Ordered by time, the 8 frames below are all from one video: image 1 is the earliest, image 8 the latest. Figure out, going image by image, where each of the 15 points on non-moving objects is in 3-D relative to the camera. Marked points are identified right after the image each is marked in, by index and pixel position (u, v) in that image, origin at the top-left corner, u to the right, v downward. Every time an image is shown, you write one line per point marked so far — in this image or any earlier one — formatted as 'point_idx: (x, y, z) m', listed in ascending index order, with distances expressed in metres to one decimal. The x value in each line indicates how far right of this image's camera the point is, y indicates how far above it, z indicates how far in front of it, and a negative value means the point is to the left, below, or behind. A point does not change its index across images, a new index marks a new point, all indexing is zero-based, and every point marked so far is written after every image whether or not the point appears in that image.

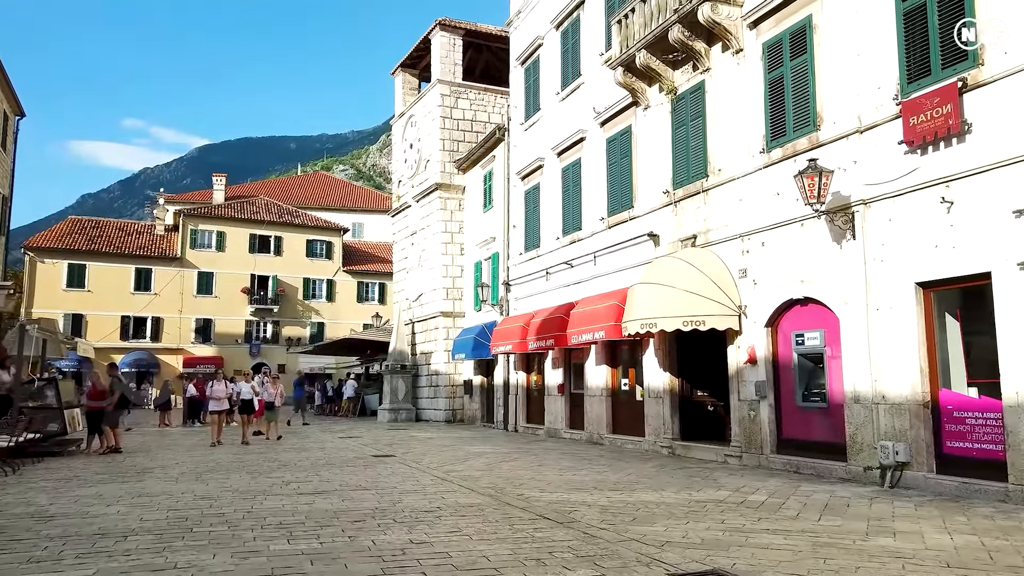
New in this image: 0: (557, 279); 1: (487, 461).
0: (+1.2, +0.2, +18.8) m
1: (-0.5, -3.2, +13.1) m
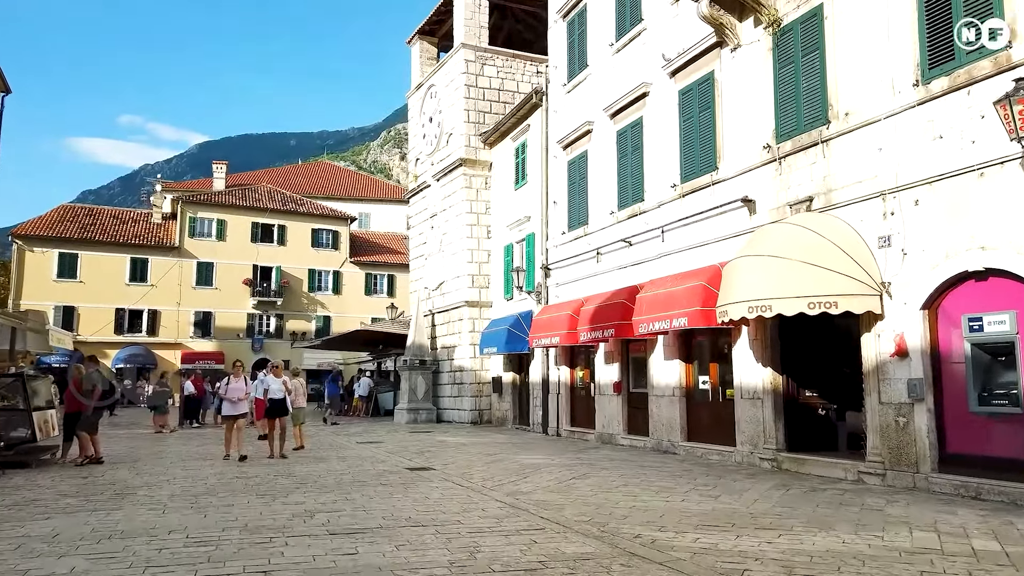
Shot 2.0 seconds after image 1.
0: (+2.2, +0.6, +16.2) m
1: (+0.6, -2.8, +10.5) m
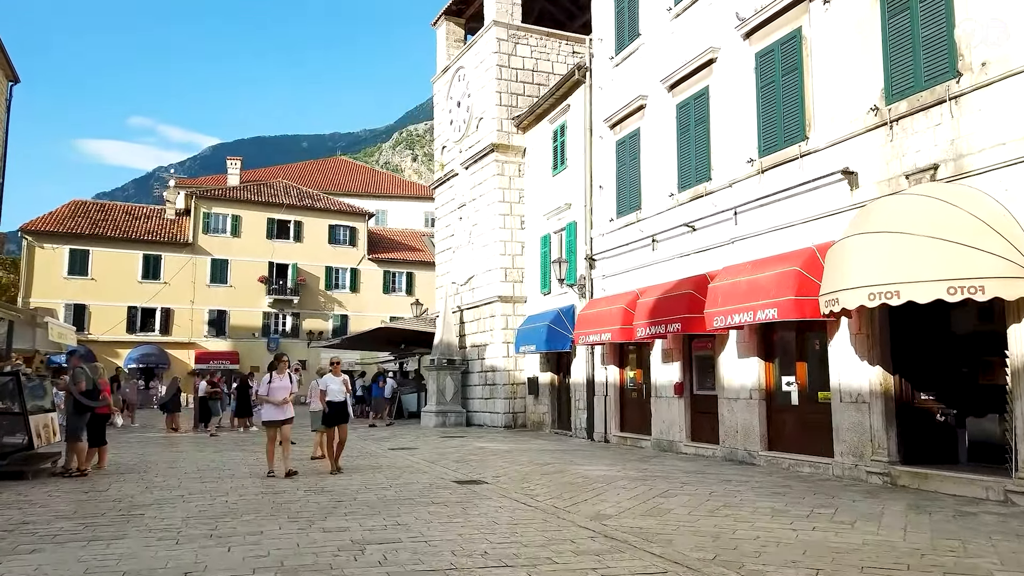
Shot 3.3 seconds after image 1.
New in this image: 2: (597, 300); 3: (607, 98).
0: (+3.2, +0.8, +14.6) m
1: (+1.5, -2.6, +8.9) m
2: (+2.0, -0.3, +16.7) m
3: (+2.3, +4.6, +17.3) m
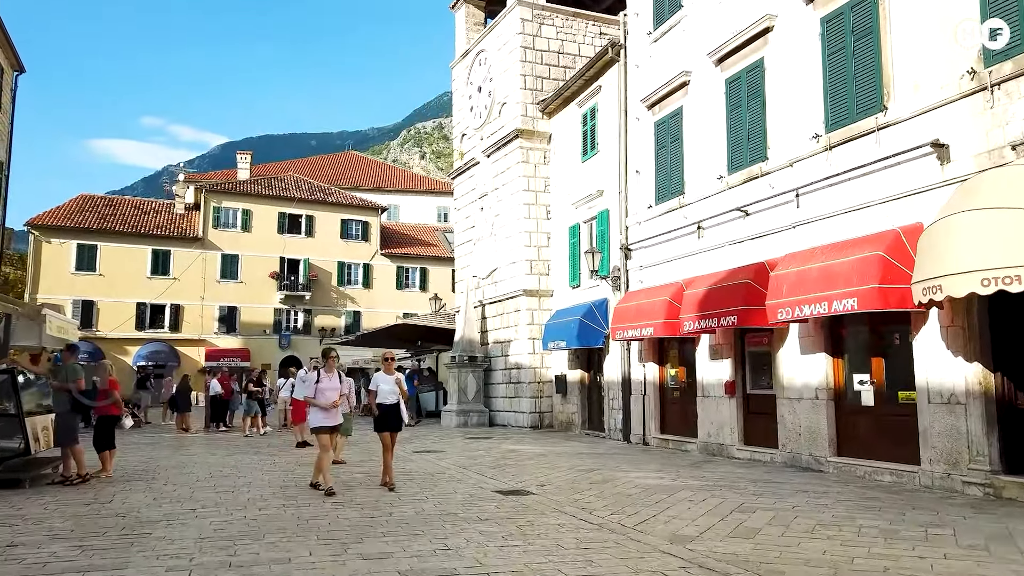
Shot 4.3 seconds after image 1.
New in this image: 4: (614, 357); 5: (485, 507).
0: (+3.9, +1.0, +13.5) m
1: (+2.1, -2.4, +7.8) m
2: (+2.7, -0.1, +15.6) m
3: (+3.0, +4.8, +16.2) m
4: (+2.4, -1.6, +17.0) m
5: (-0.3, -2.5, +8.0) m
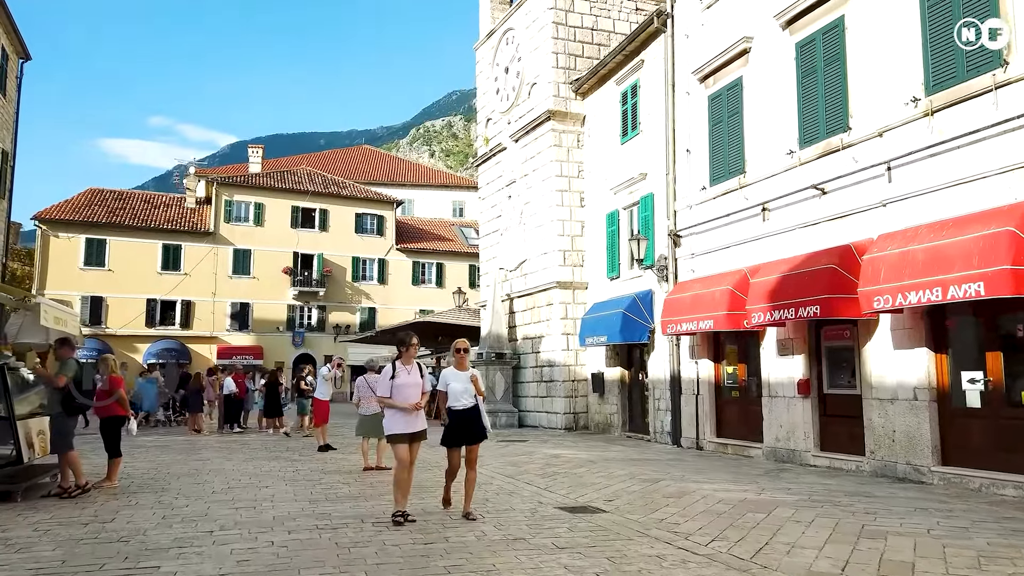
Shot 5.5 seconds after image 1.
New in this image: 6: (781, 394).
0: (+4.7, +1.2, +12.1) m
1: (+2.8, -2.2, +6.5) m
2: (+3.5, +0.1, +14.2) m
3: (+3.8, +5.0, +14.8) m
4: (+3.2, -1.4, +15.7) m
5: (+0.4, -2.3, +6.7) m
6: (+4.6, -1.8, +12.1) m
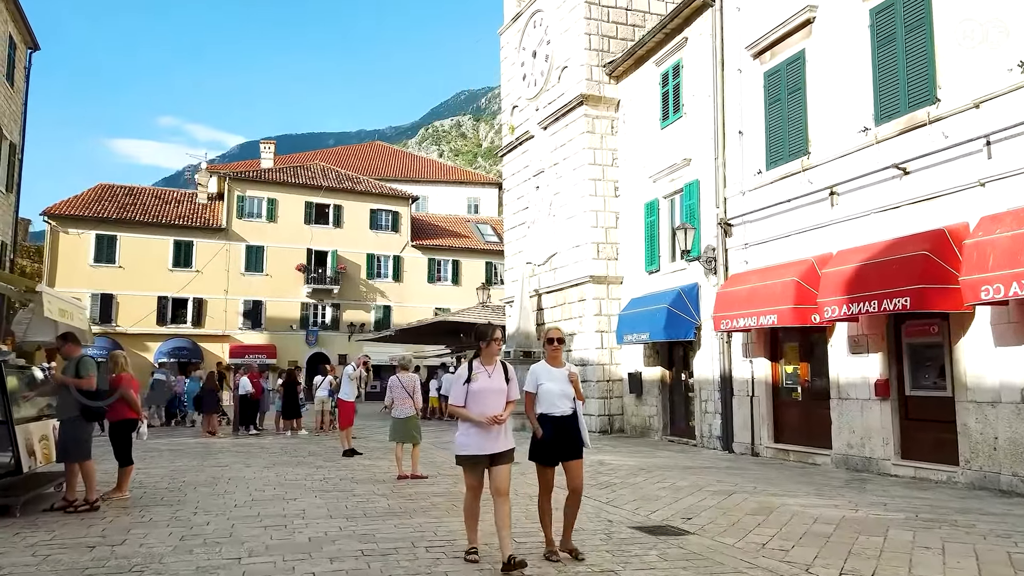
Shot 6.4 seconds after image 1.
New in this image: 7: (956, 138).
0: (+5.4, +1.3, +11.0) m
1: (+3.5, -2.1, +5.4) m
2: (+4.2, +0.2, +13.2) m
3: (+4.5, +5.1, +13.7) m
4: (+4.0, -1.3, +14.6) m
5: (+1.1, -2.1, +5.7) m
6: (+5.3, -1.7, +11.0) m
7: (+5.9, +2.0, +9.5) m
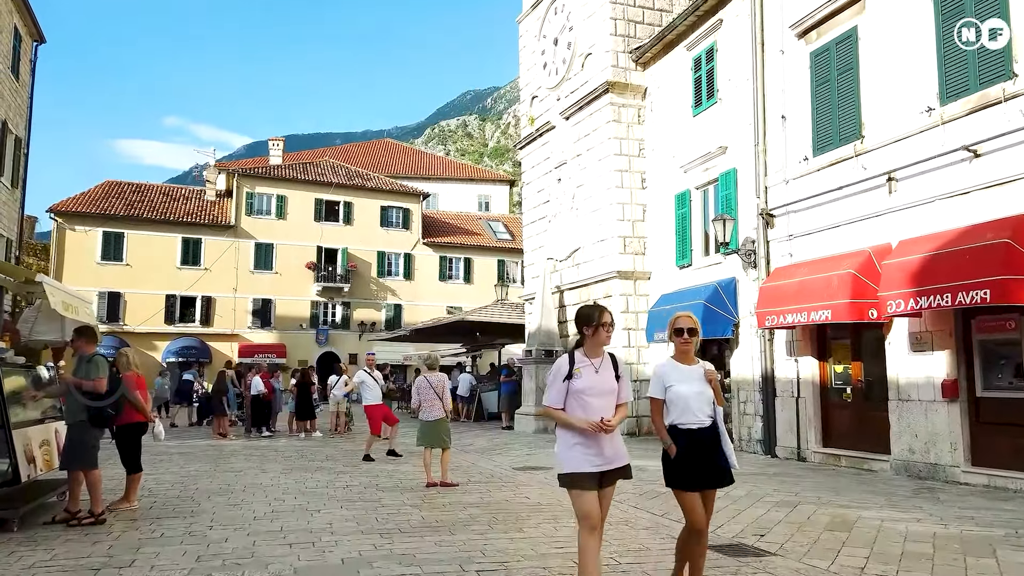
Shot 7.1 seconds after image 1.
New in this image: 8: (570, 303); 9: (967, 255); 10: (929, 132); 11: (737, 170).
0: (+5.9, +1.4, +10.2) m
1: (+3.9, -2.0, +4.6) m
2: (+4.7, +0.3, +12.4) m
3: (+5.1, +5.2, +12.9) m
4: (+4.5, -1.2, +13.8) m
5: (+1.5, -2.0, +4.9) m
6: (+5.8, -1.6, +10.2) m
7: (+6.4, +2.1, +8.7) m
8: (+1.6, -0.4, +19.4) m
9: (+5.6, +0.4, +8.9) m
10: (+5.9, +2.2, +10.2) m
11: (+4.5, +2.3, +14.3) m
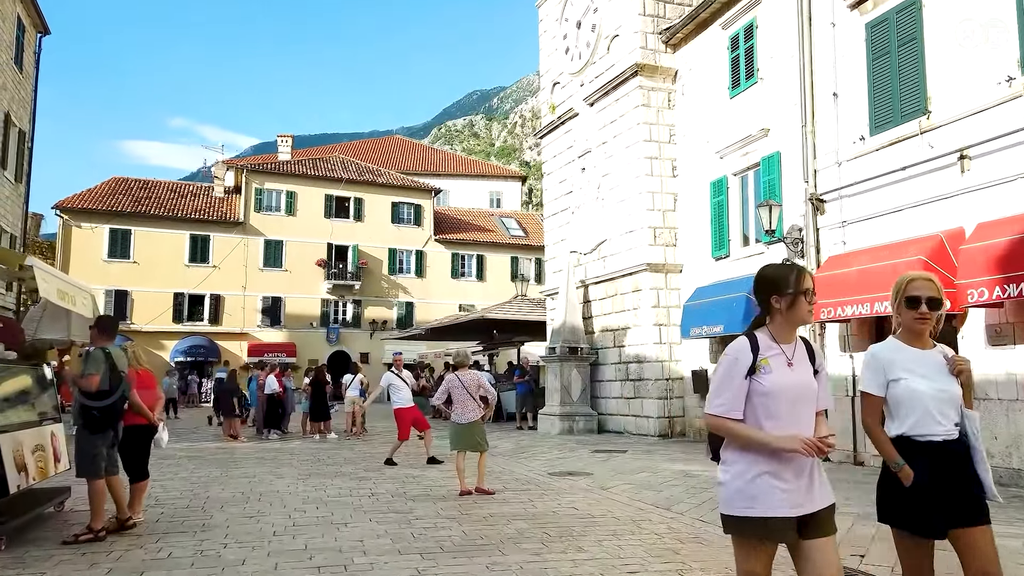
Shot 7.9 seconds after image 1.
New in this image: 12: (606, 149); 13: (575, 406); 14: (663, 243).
0: (+6.4, +1.6, +9.2) m
1: (+4.4, -1.9, +3.7) m
2: (+5.3, +0.5, +11.4) m
3: (+5.6, +5.4, +12.0) m
4: (+5.1, -1.0, +12.9) m
5: (+2.0, -1.9, +4.0) m
6: (+6.3, -1.4, +9.3) m
7: (+6.9, +2.3, +7.7) m
8: (+2.2, -0.2, +18.5) m
9: (+6.1, +0.6, +8.0) m
10: (+6.4, +2.4, +9.2) m
11: (+5.0, +2.5, +13.4) m
12: (+2.4, +3.5, +18.2) m
13: (+1.6, -2.9, +17.6) m
14: (+3.5, +1.0, +16.6) m
